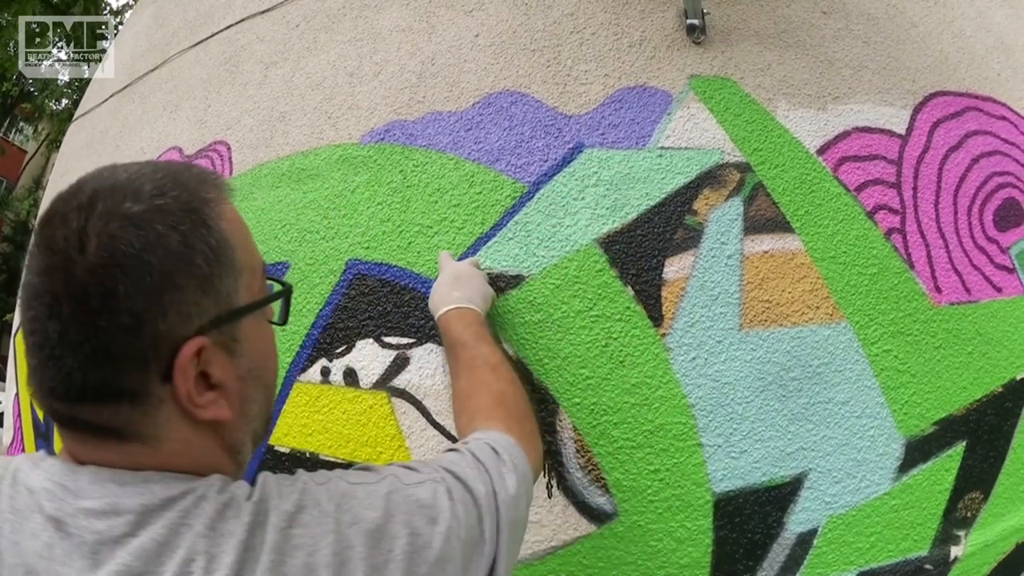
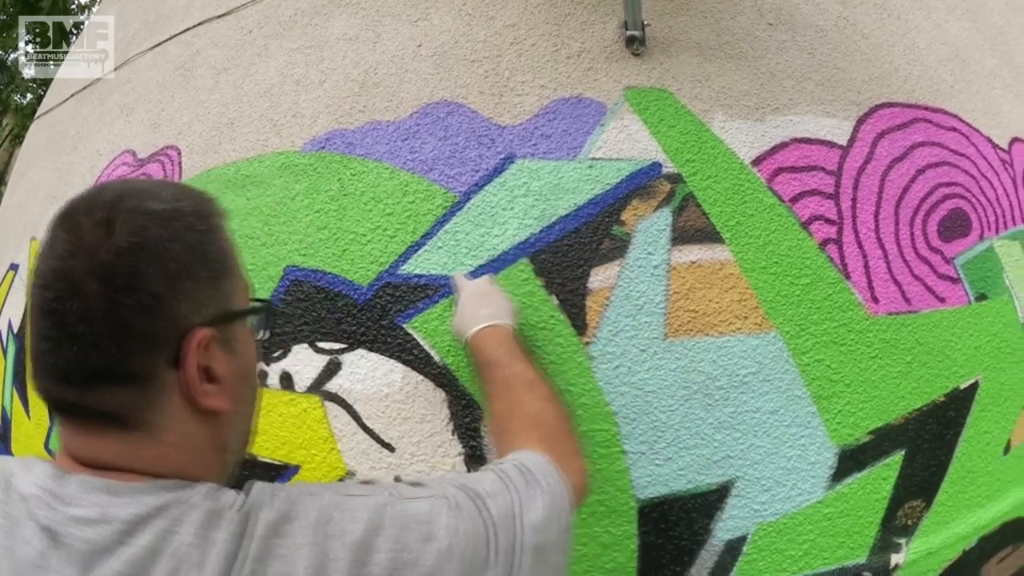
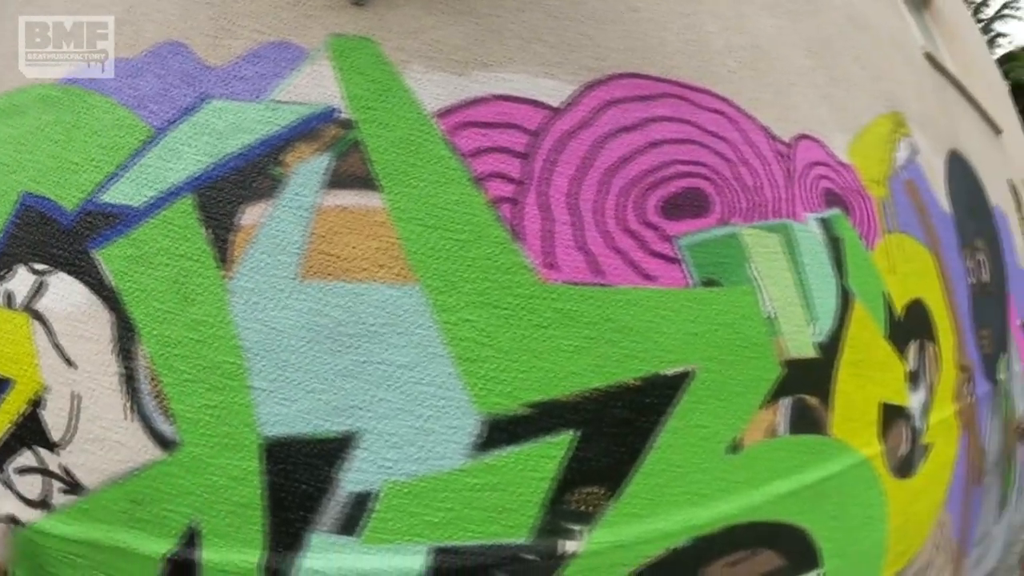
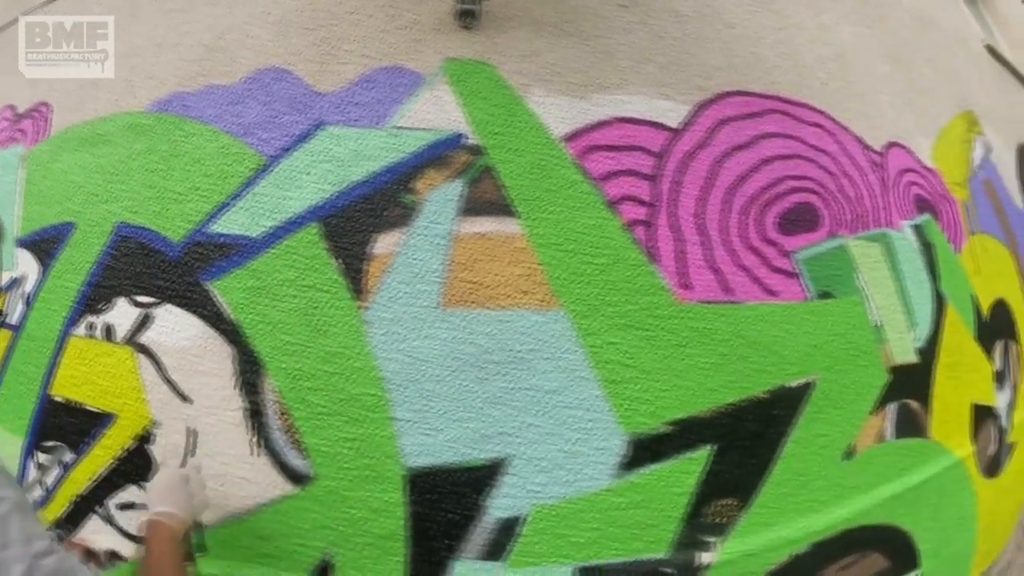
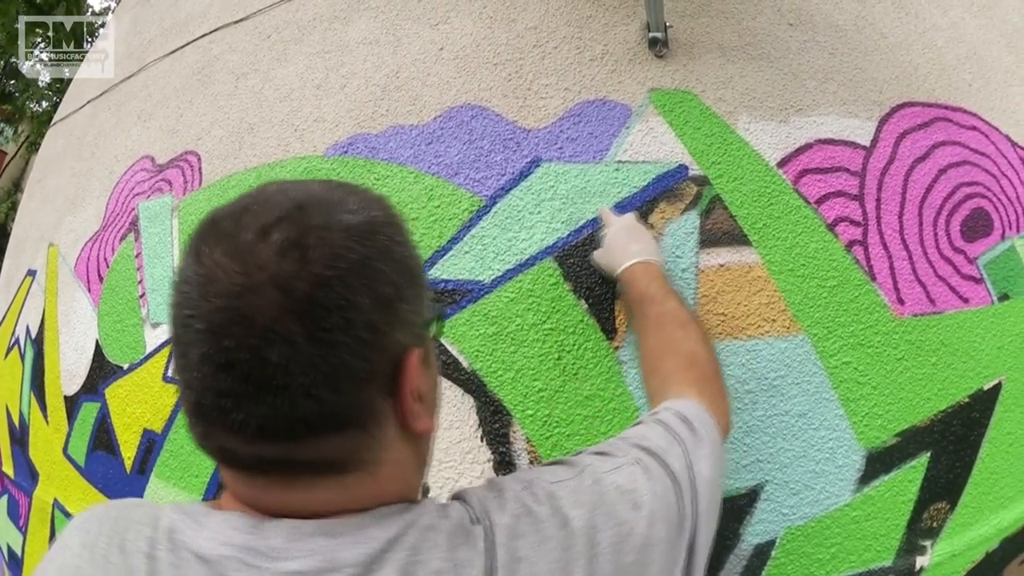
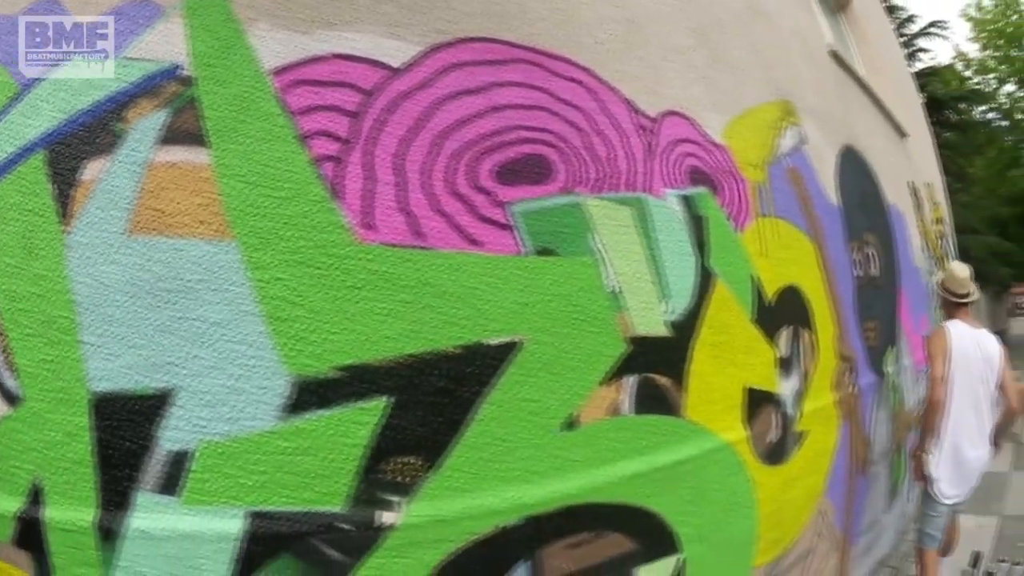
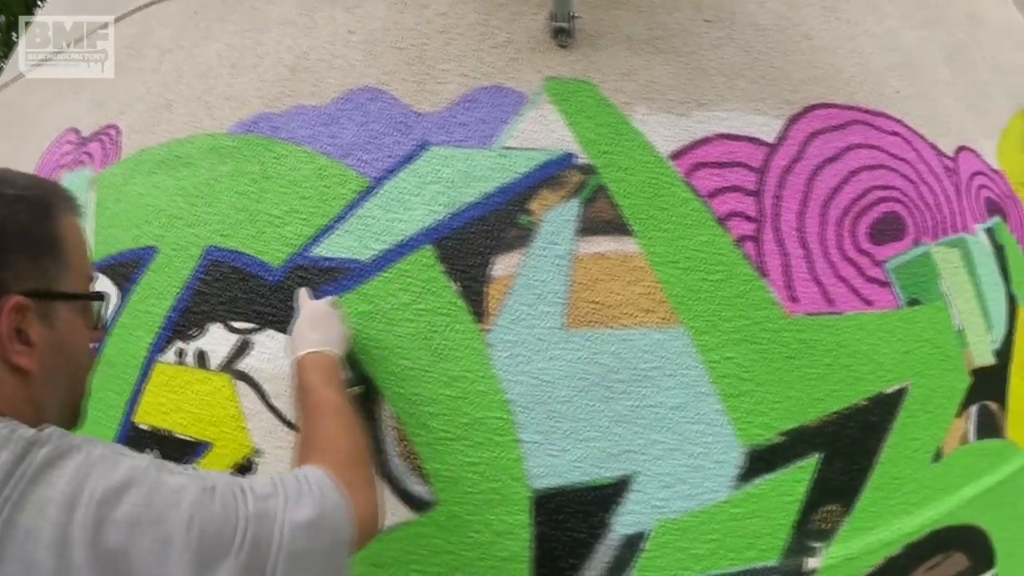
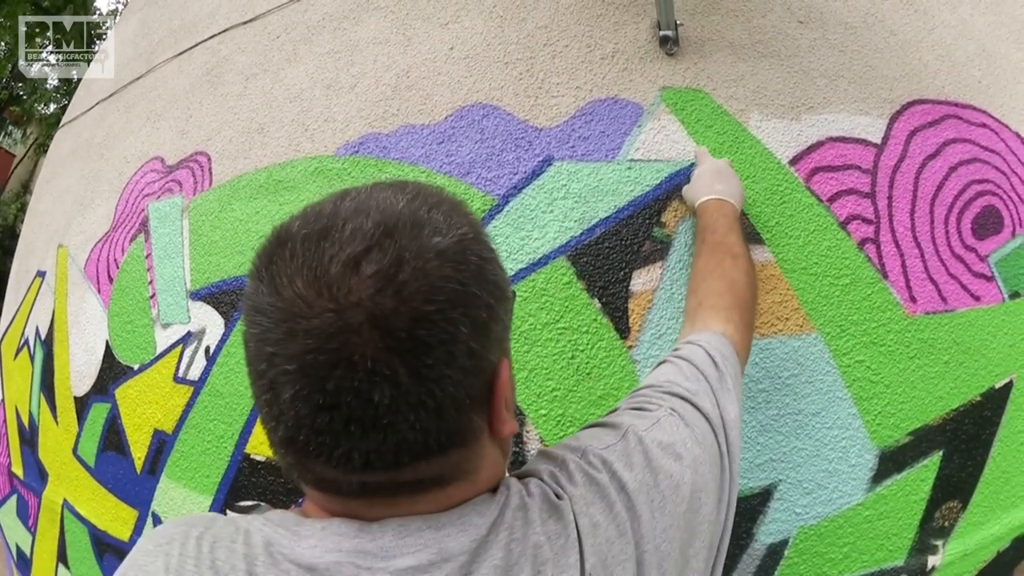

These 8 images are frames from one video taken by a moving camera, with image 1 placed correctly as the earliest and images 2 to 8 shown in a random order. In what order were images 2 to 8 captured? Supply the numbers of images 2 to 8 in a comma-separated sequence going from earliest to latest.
8, 5, 2, 7, 4, 3, 6
